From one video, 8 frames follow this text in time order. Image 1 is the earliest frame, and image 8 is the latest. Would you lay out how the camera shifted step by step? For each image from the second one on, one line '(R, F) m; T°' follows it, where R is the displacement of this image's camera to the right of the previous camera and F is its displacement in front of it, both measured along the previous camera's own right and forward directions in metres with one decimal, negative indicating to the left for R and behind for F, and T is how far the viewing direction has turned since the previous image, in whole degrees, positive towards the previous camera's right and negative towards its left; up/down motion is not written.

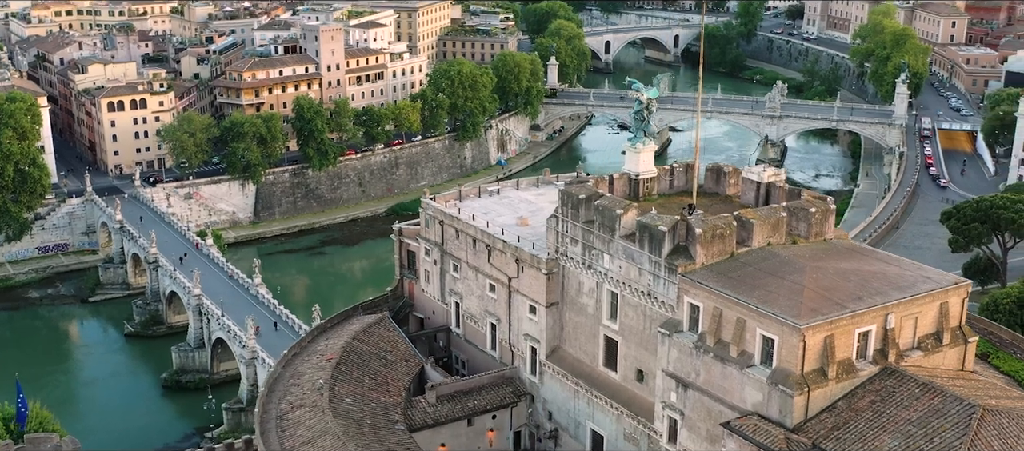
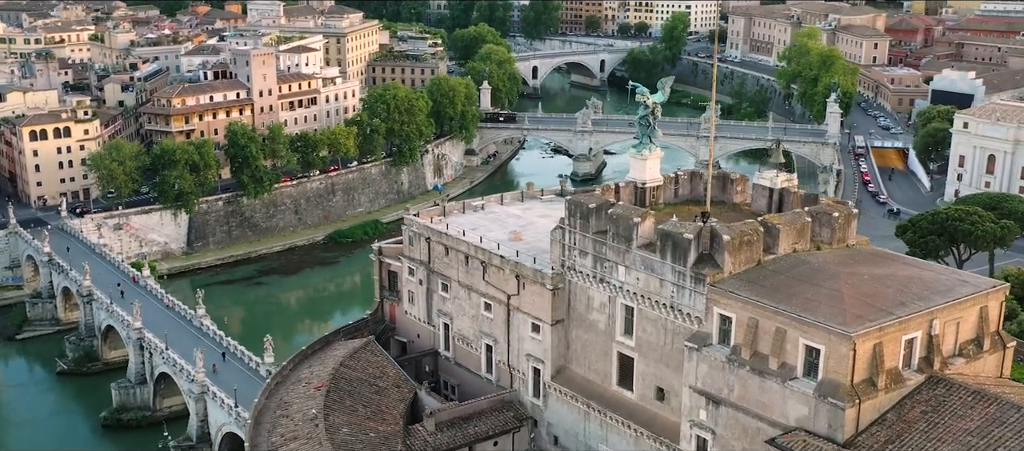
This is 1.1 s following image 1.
(-2.2, +1.9) m; +4°
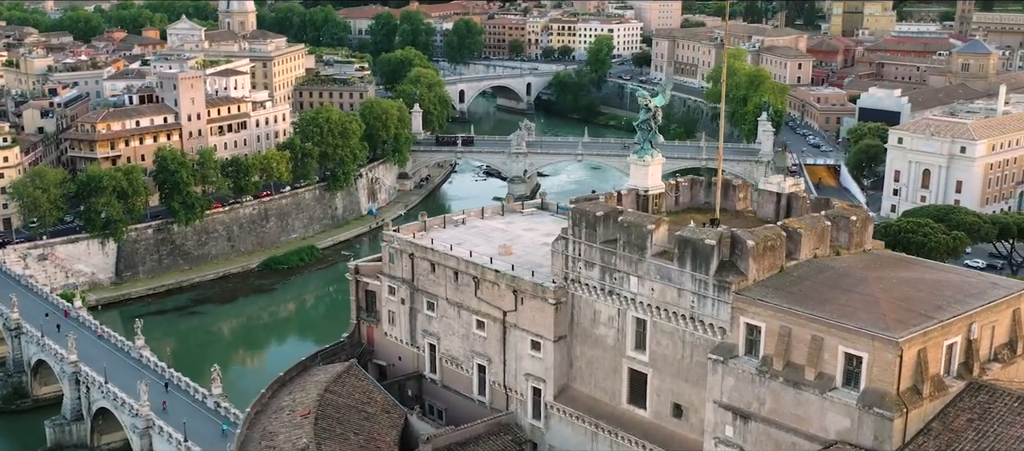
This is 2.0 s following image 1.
(-2.0, +1.7) m; +4°
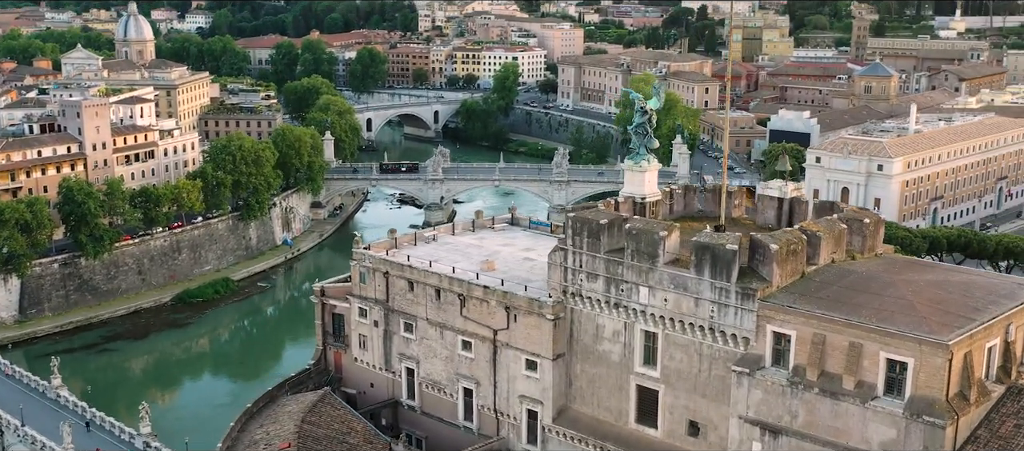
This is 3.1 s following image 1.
(-2.2, +1.9) m; +5°
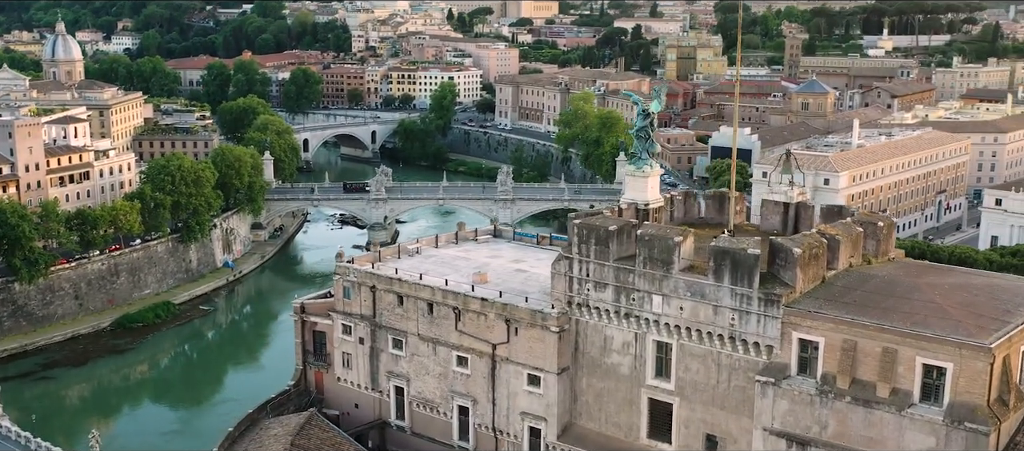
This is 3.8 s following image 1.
(-1.6, +1.3) m; +3°
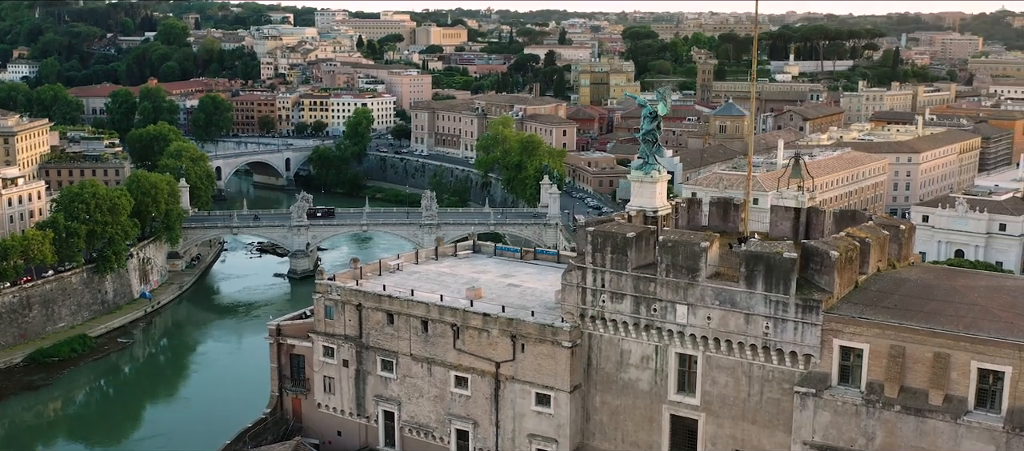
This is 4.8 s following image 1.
(-2.1, +1.6) m; +5°
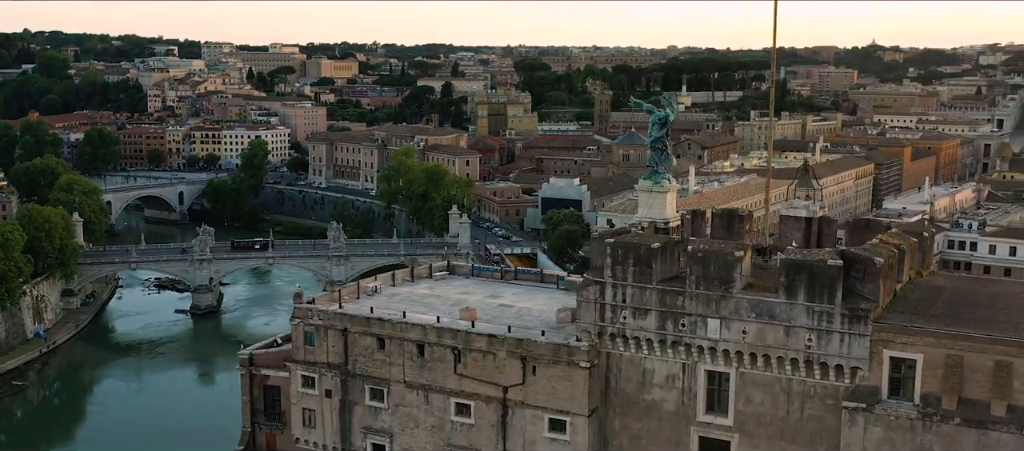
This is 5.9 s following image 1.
(-2.4, +1.8) m; +6°
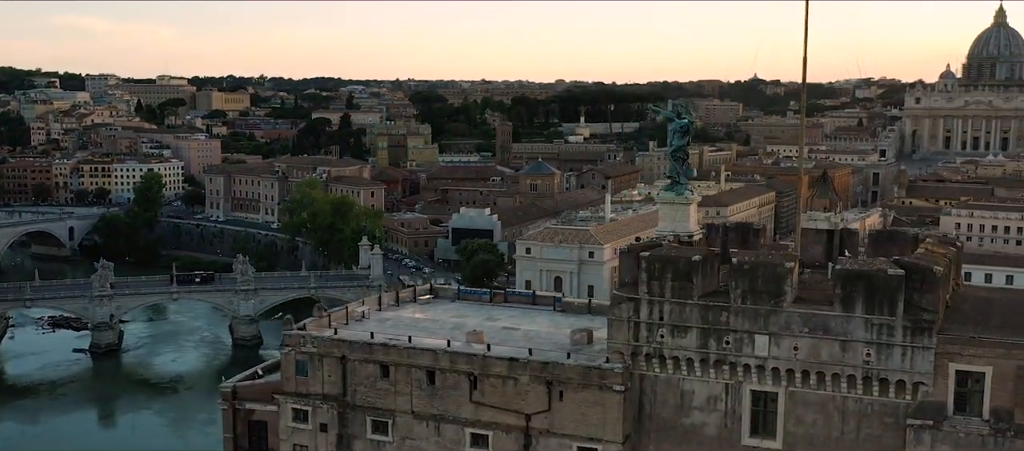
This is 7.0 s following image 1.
(-2.5, +1.7) m; +5°
